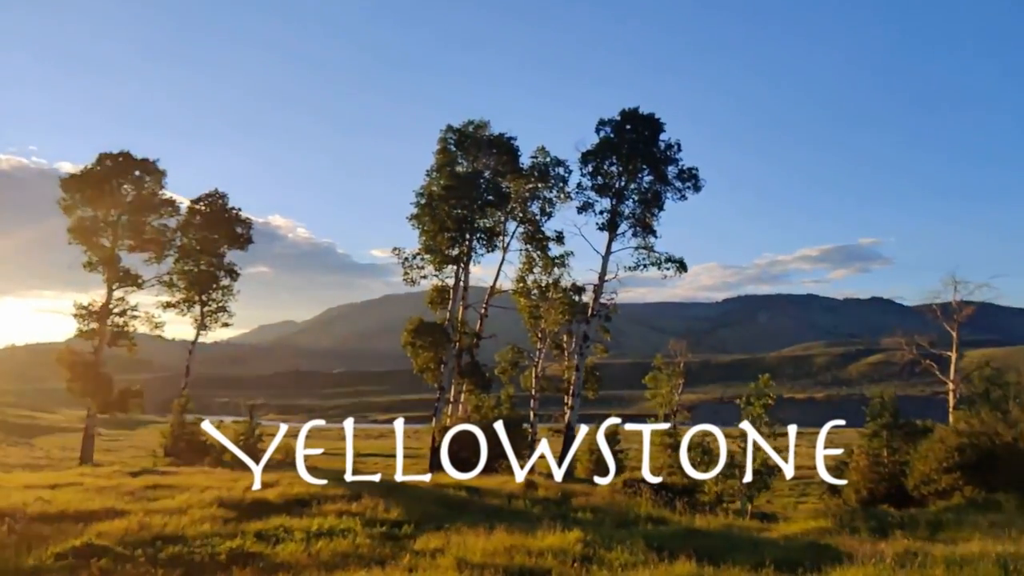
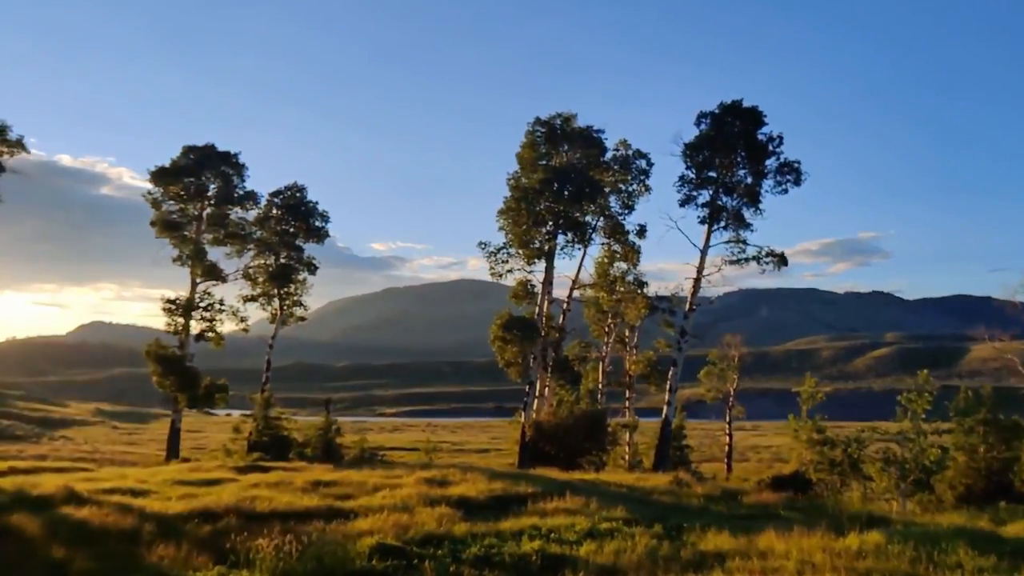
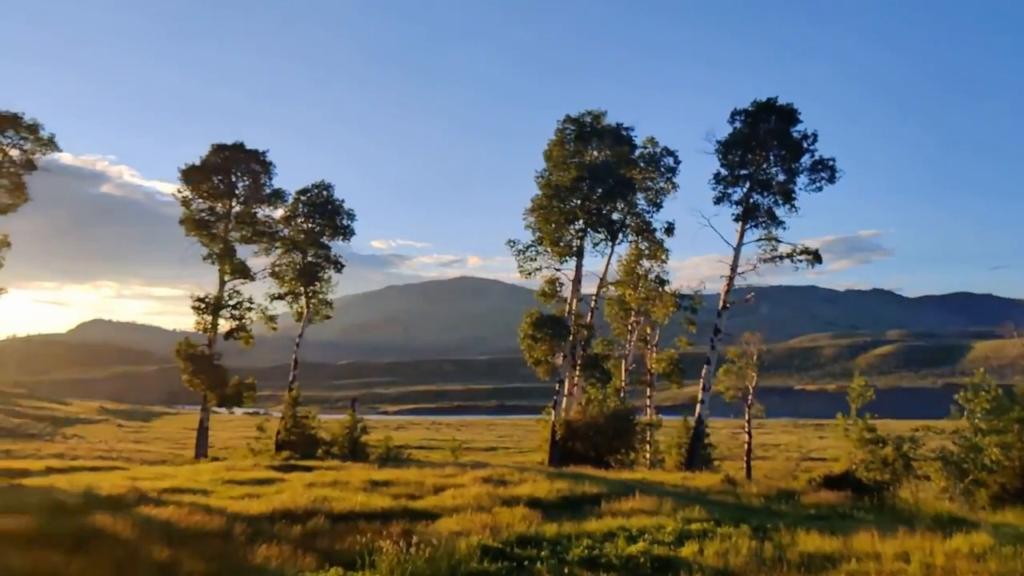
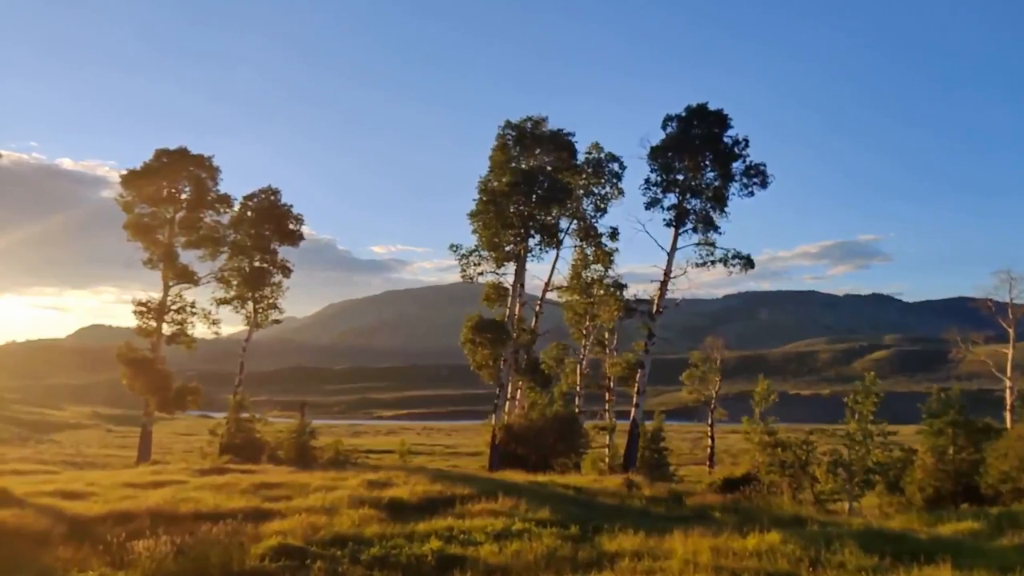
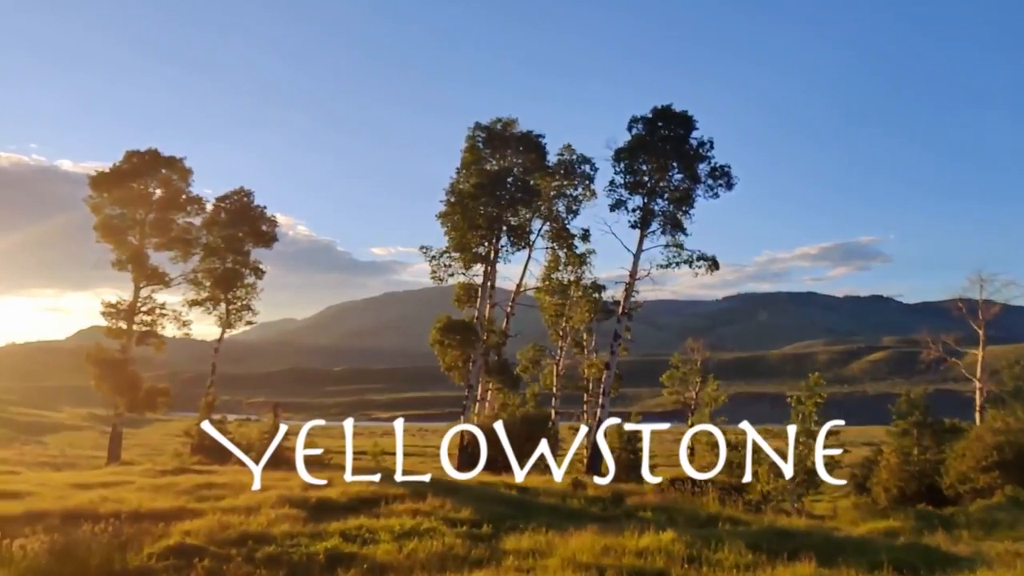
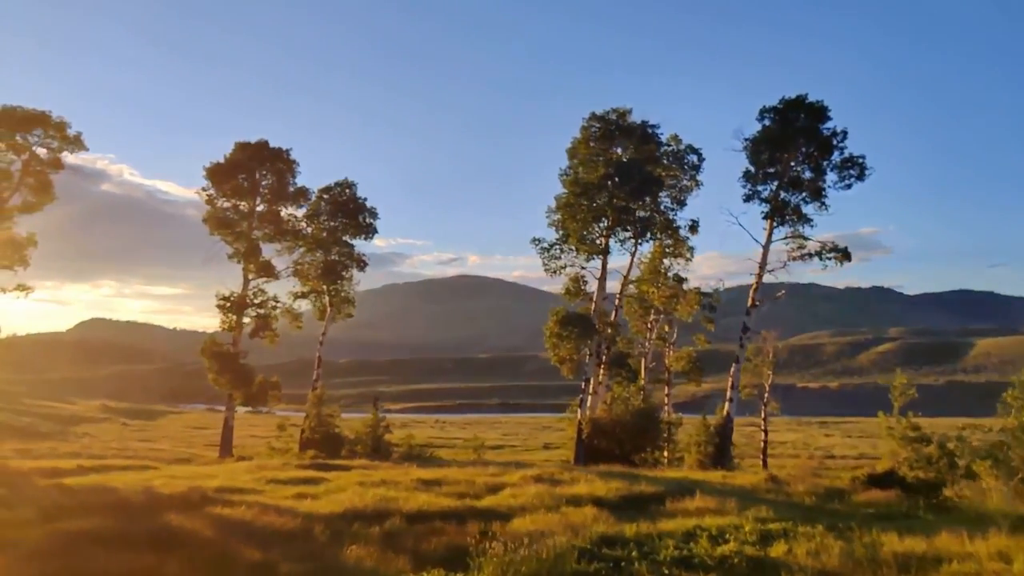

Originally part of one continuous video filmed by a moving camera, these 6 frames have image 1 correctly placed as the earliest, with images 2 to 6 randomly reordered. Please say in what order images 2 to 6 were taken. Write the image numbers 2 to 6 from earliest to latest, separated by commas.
5, 4, 2, 3, 6
